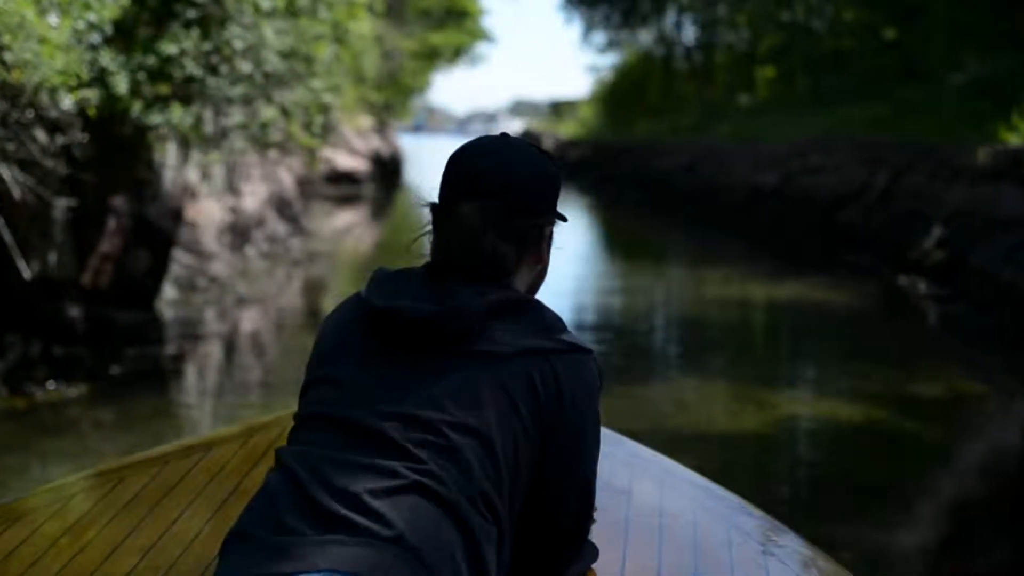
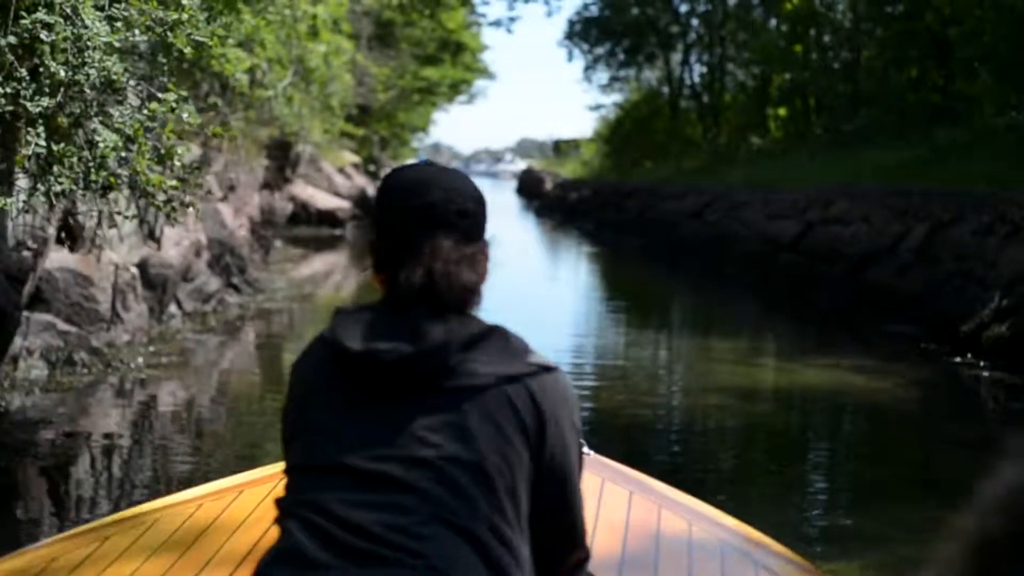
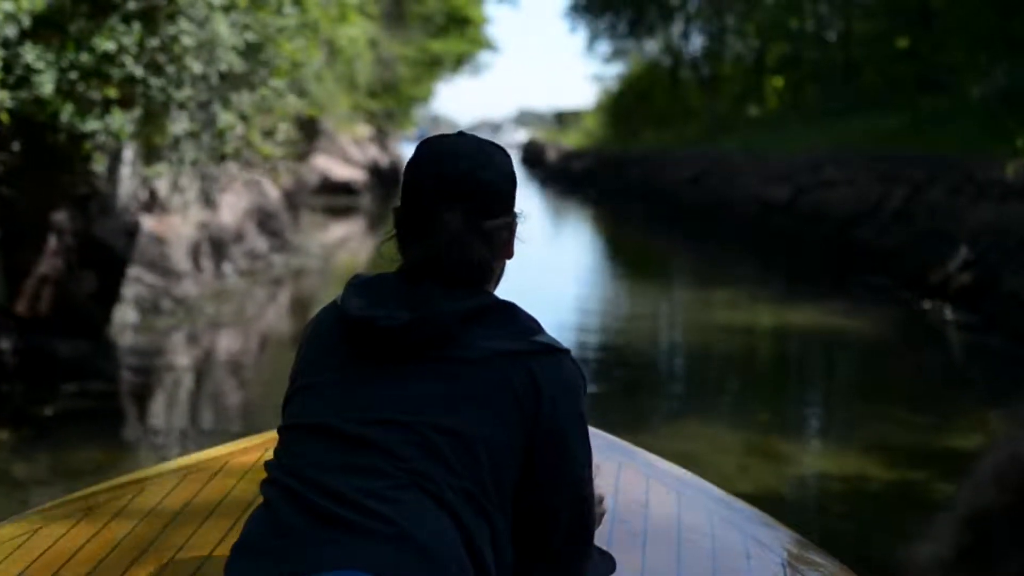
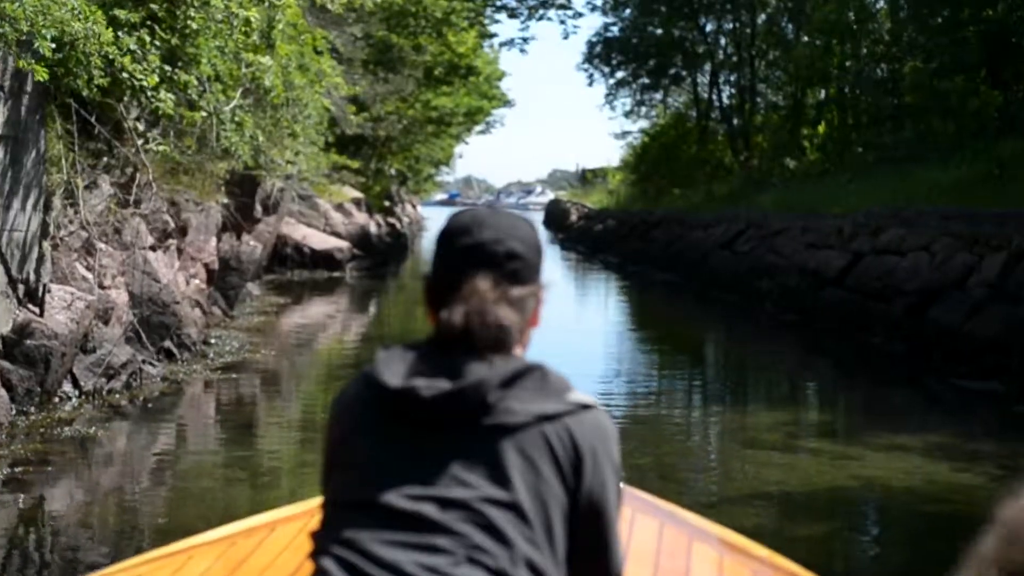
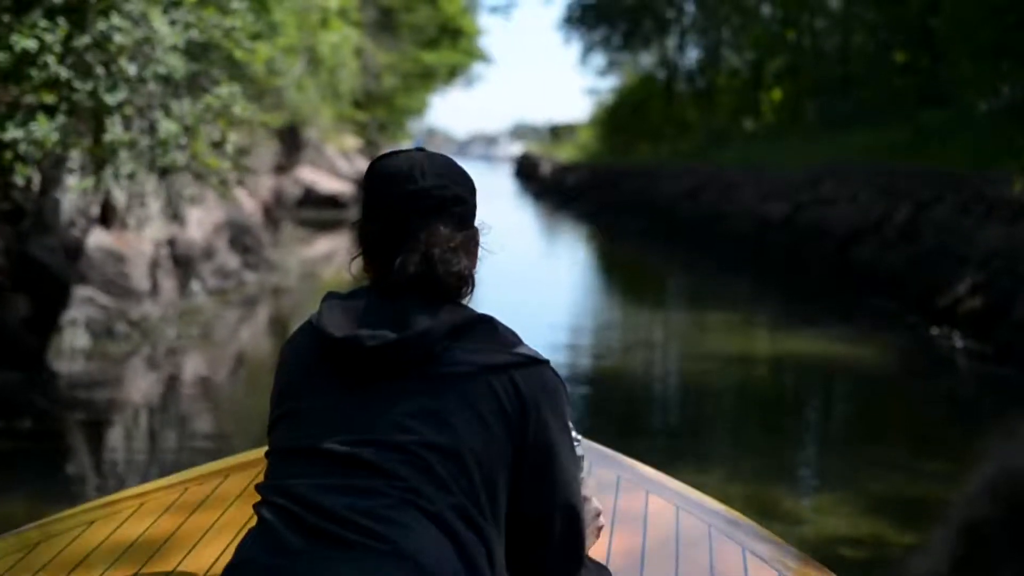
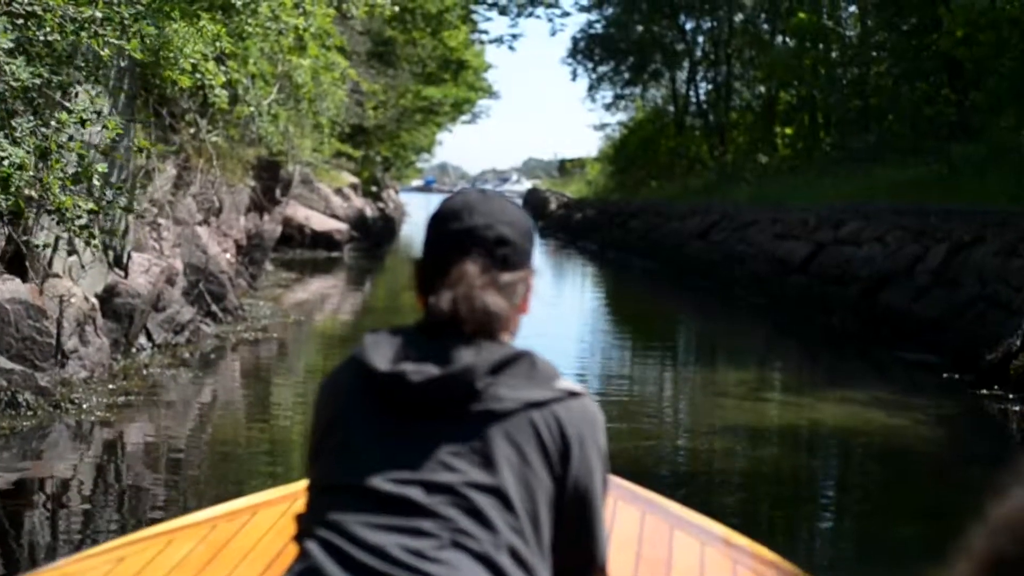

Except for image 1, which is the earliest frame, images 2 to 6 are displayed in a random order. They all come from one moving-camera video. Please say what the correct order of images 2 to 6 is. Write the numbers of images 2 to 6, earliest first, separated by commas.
3, 5, 2, 6, 4
